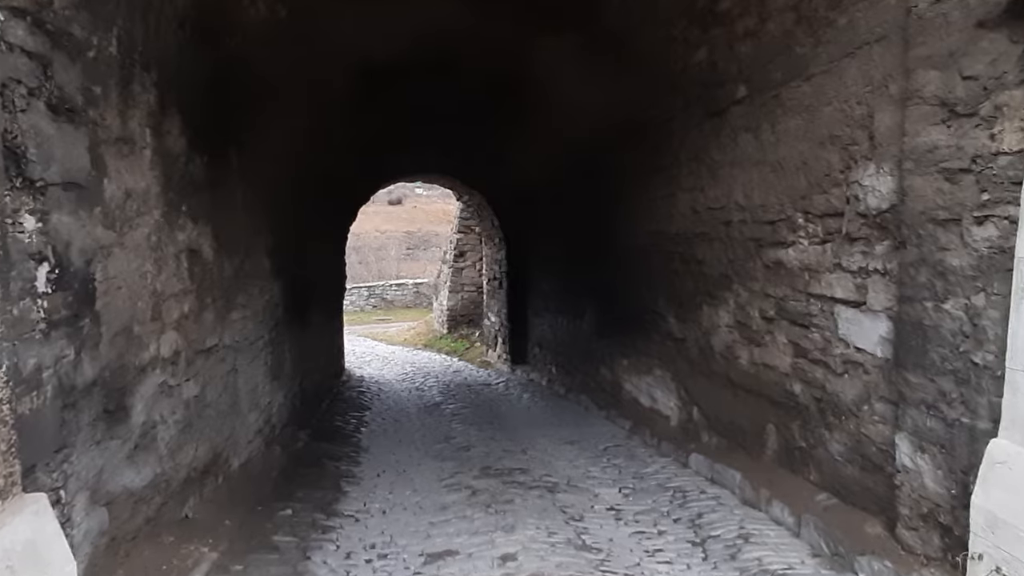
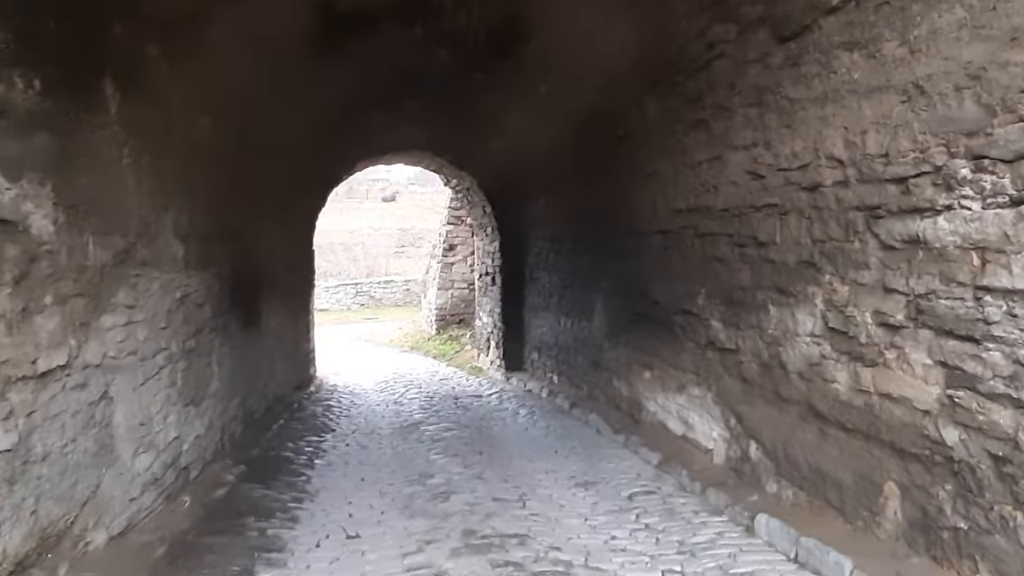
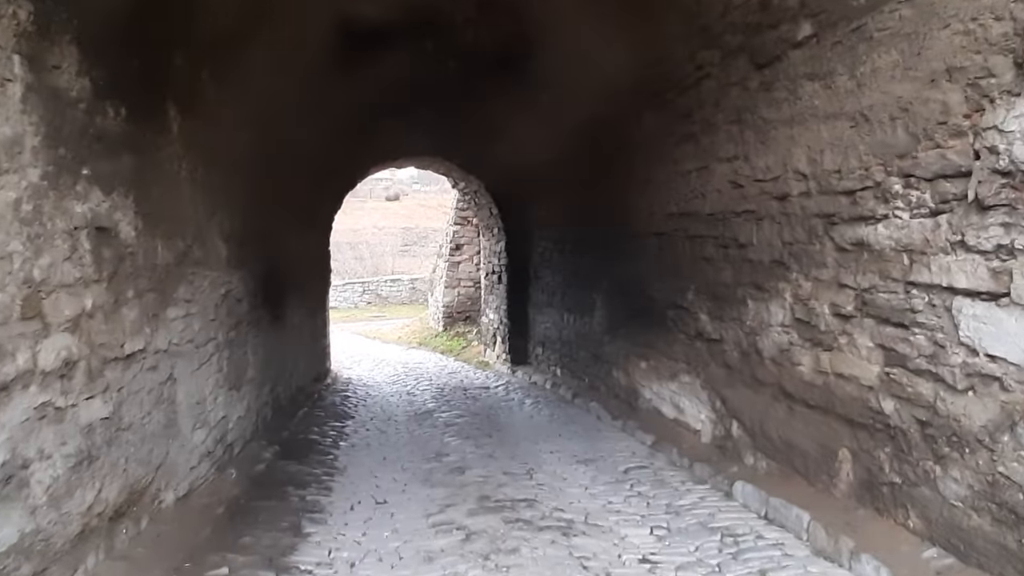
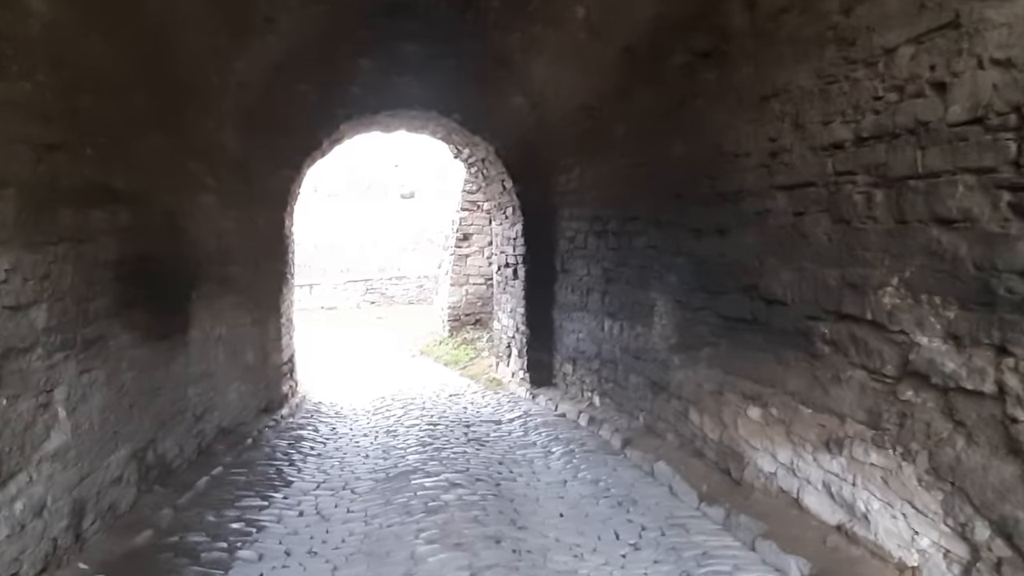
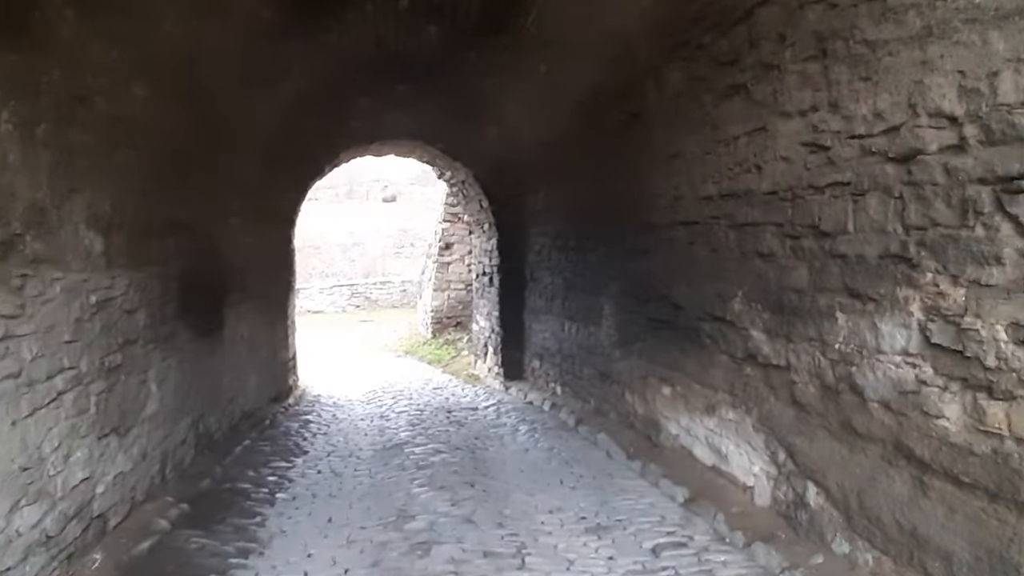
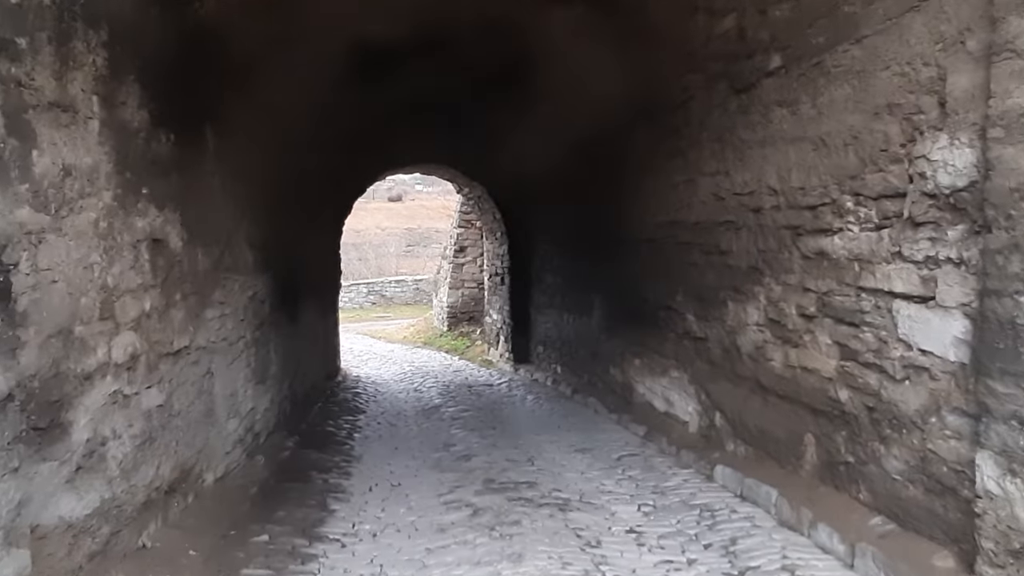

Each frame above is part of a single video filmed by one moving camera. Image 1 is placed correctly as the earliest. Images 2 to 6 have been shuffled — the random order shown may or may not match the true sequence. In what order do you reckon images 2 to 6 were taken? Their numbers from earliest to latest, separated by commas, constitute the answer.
6, 3, 2, 5, 4
